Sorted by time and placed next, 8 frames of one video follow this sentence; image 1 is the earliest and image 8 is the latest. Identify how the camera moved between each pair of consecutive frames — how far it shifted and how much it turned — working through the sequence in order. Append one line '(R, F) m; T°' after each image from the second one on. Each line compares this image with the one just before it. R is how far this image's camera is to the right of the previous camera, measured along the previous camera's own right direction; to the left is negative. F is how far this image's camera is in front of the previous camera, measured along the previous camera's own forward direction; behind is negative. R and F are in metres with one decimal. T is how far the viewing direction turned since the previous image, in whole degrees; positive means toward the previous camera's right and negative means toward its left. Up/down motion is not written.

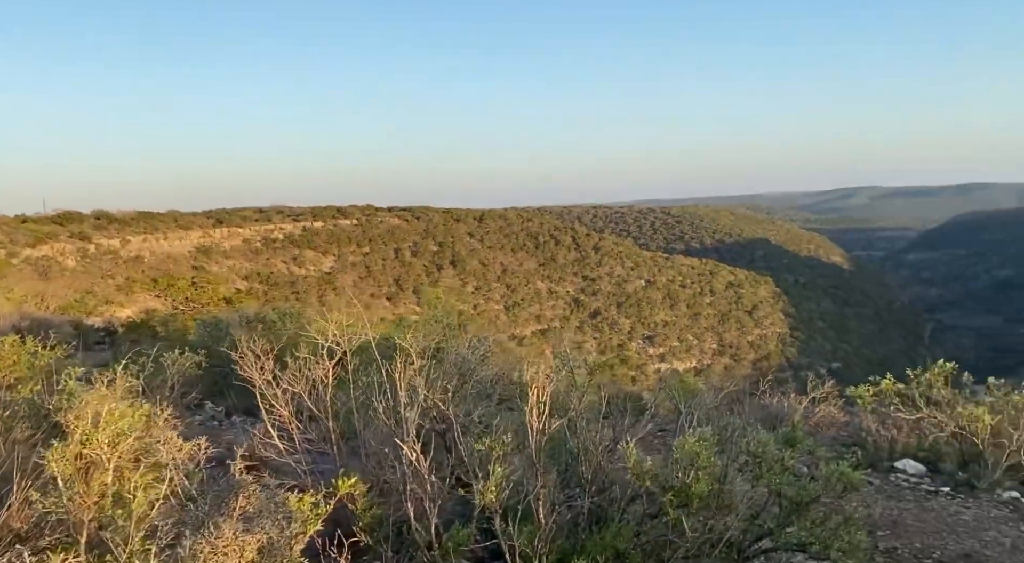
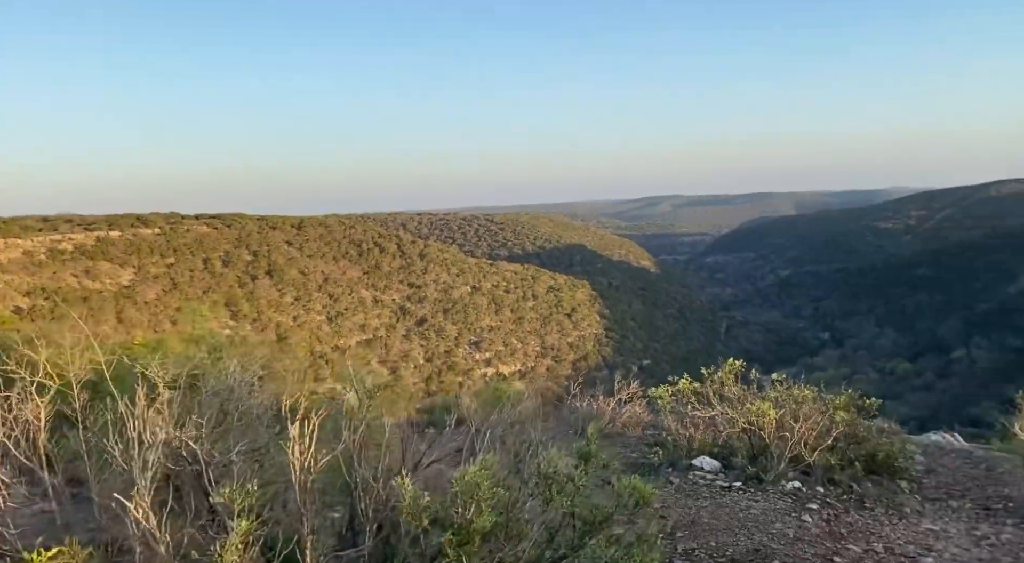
(+0.3, +0.4) m; +14°
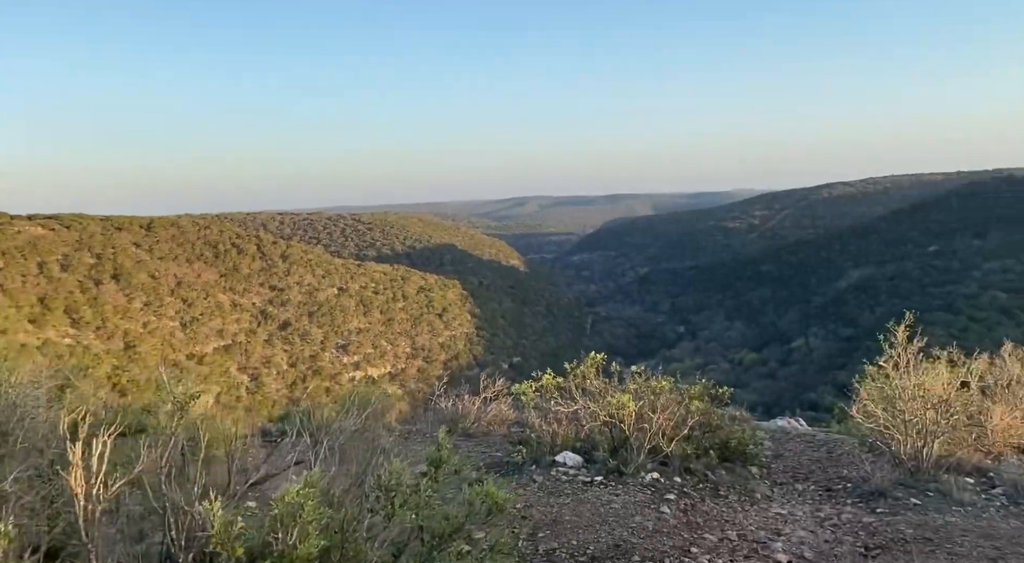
(+0.1, +0.3) m; +10°
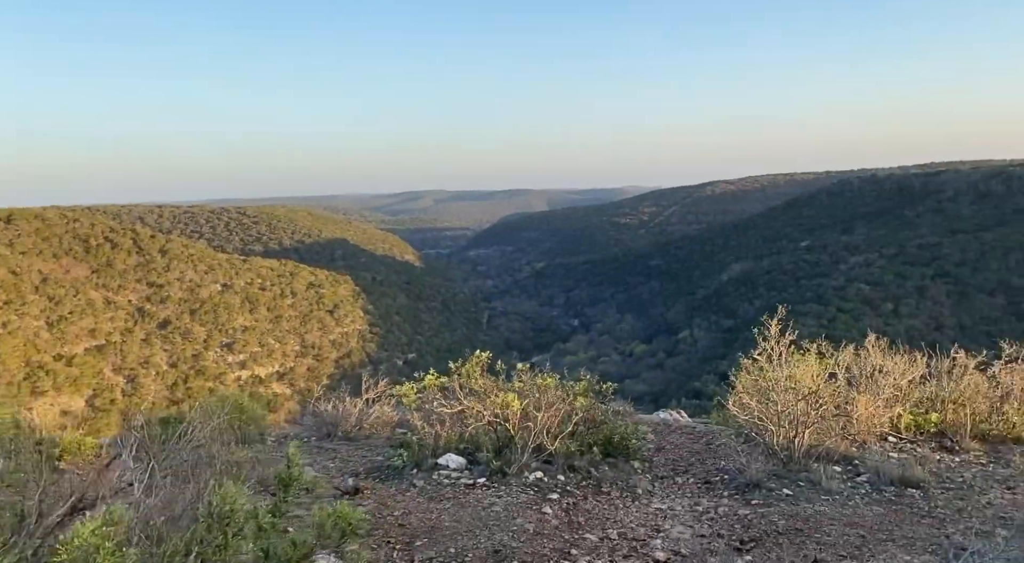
(+0.1, +0.2) m; +8°
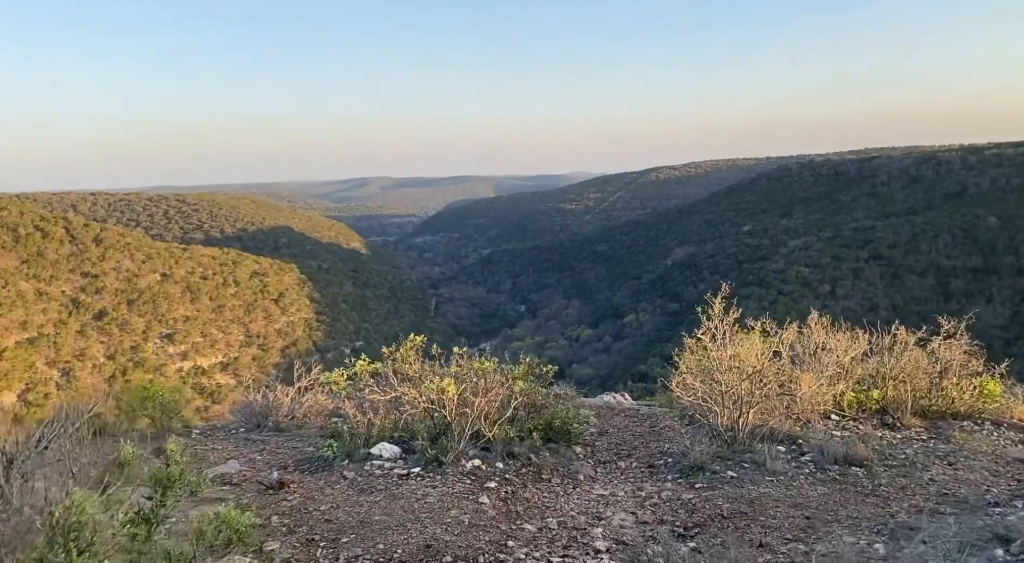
(+0.1, +0.3) m; +4°
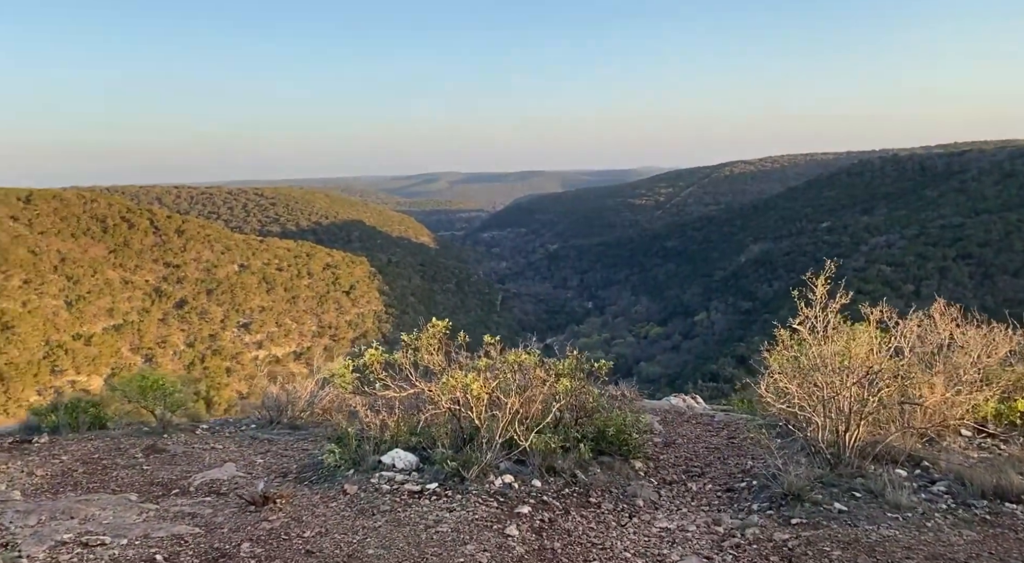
(+0.2, +1.2) m; -5°
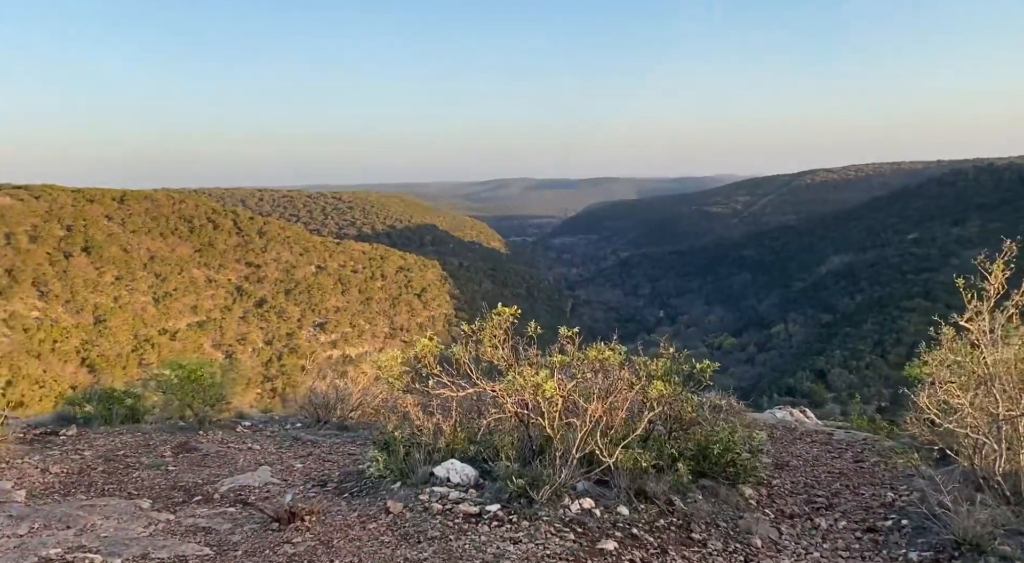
(-0.1, +0.9) m; -6°
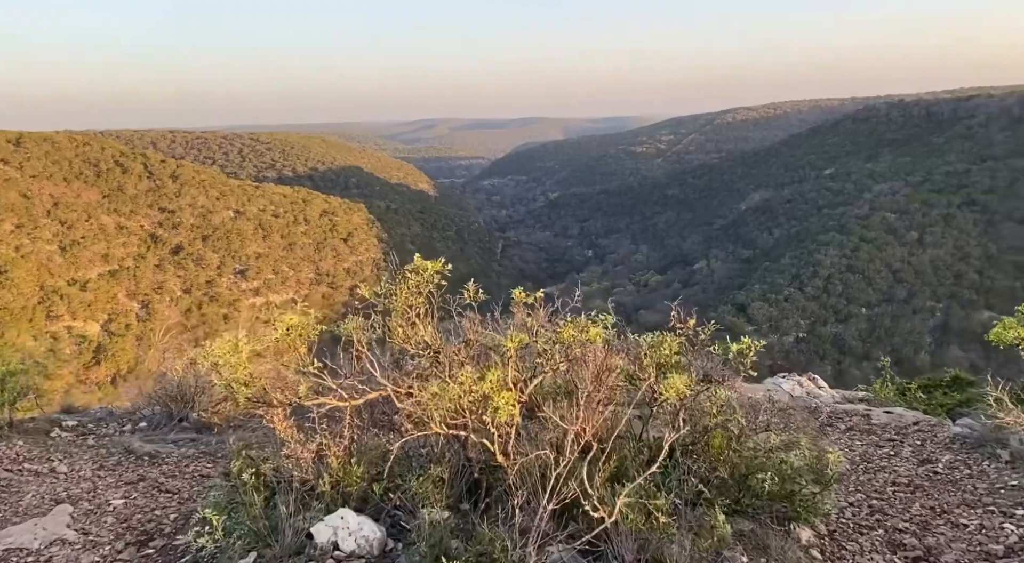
(0.0, +1.6) m; +6°
